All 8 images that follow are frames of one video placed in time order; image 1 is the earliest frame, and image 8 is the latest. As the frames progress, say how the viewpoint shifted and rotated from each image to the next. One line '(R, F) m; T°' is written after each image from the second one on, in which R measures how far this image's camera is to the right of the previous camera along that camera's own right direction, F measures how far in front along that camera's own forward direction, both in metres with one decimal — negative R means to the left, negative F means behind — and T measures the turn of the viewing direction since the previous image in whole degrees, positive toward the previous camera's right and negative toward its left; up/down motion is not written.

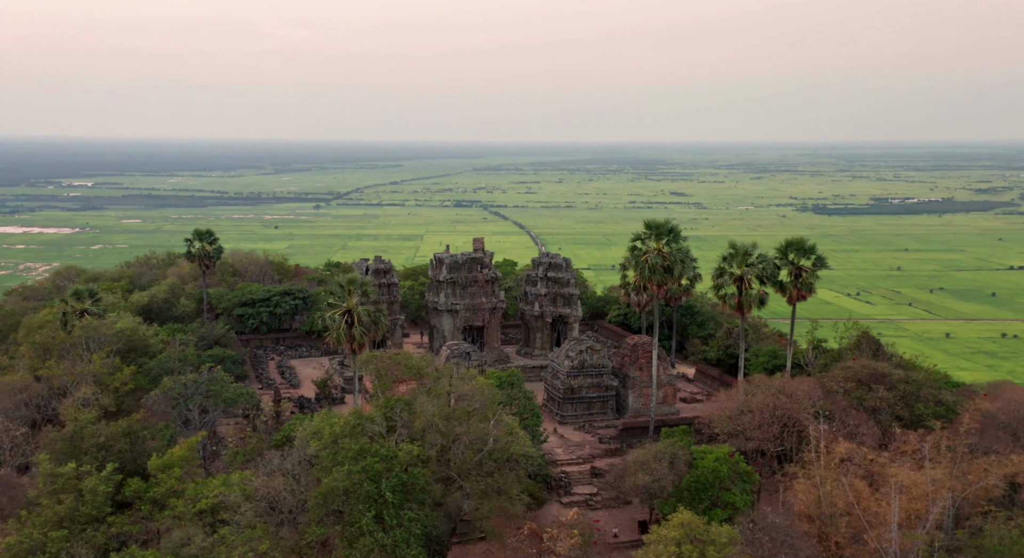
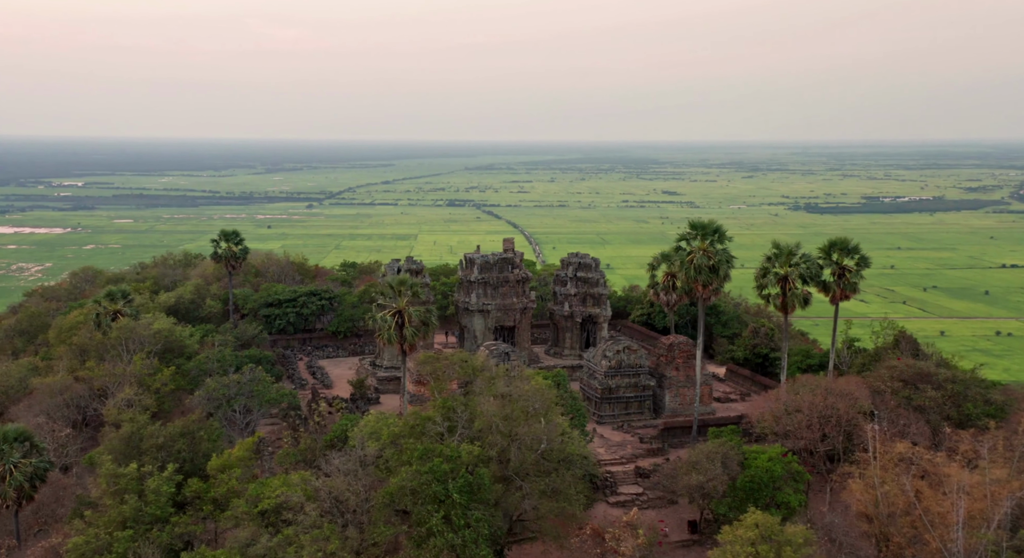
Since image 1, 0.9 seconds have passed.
(-1.2, 0.0) m; -1°
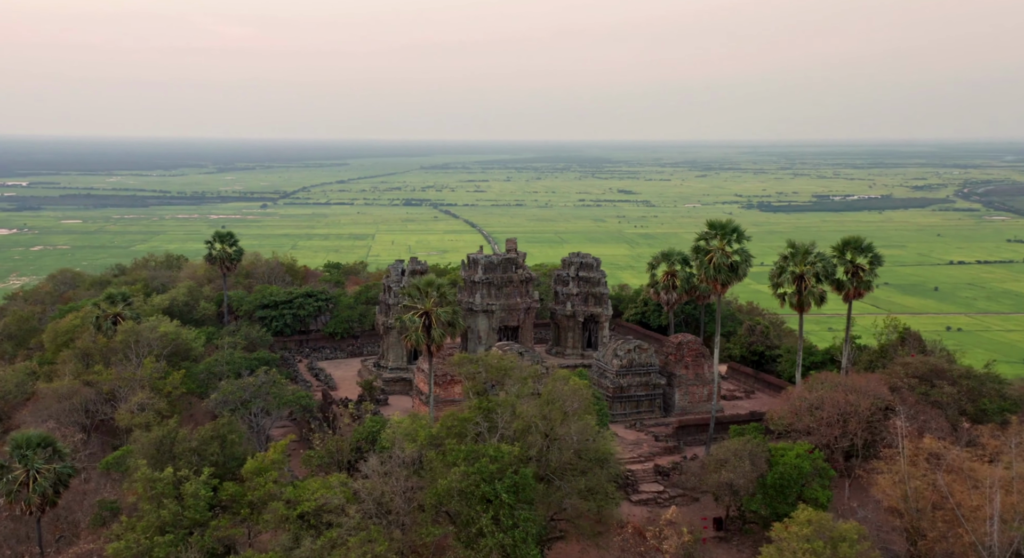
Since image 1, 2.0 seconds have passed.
(-1.5, 0.0) m; +2°
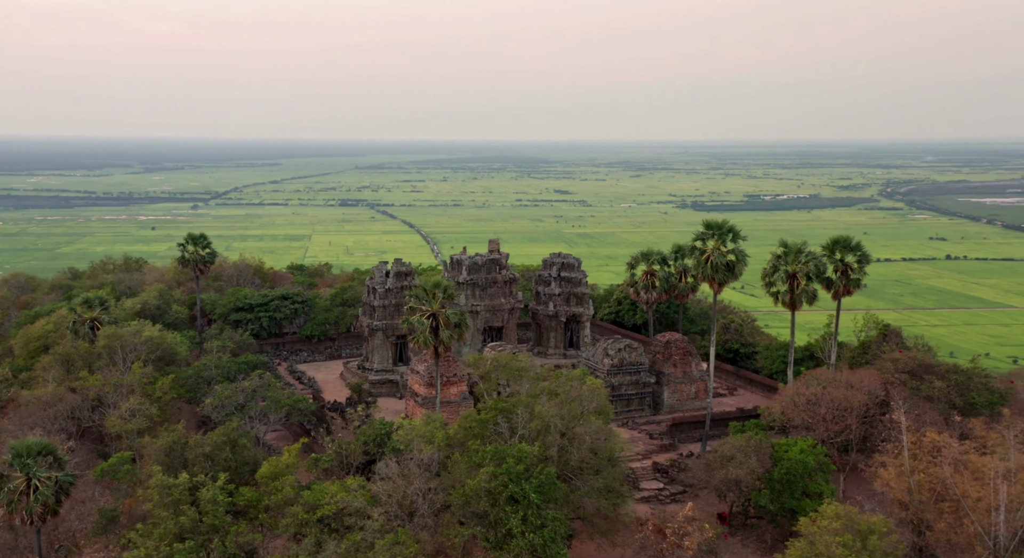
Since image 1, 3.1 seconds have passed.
(-1.5, 0.0) m; +3°
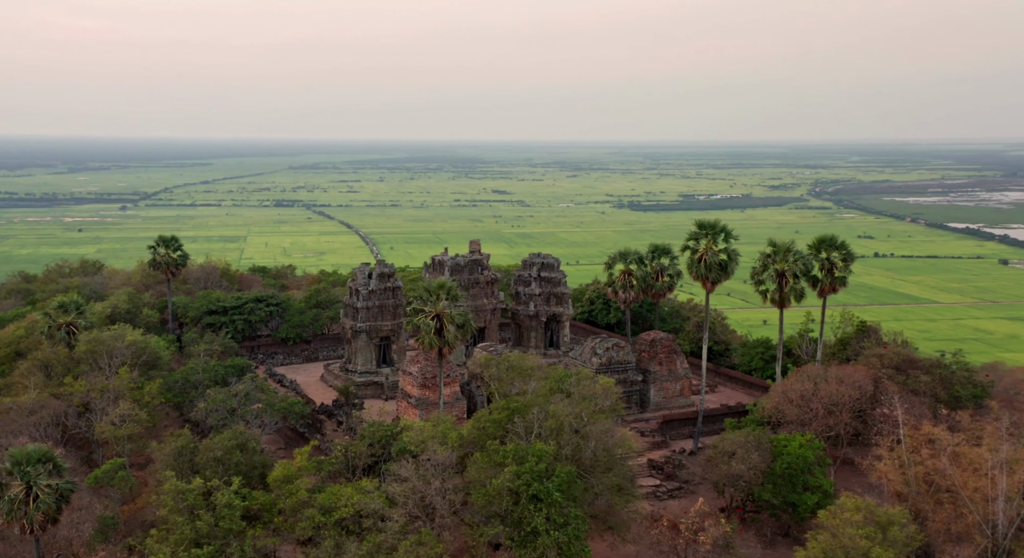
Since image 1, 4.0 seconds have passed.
(-1.4, -0.1) m; +3°
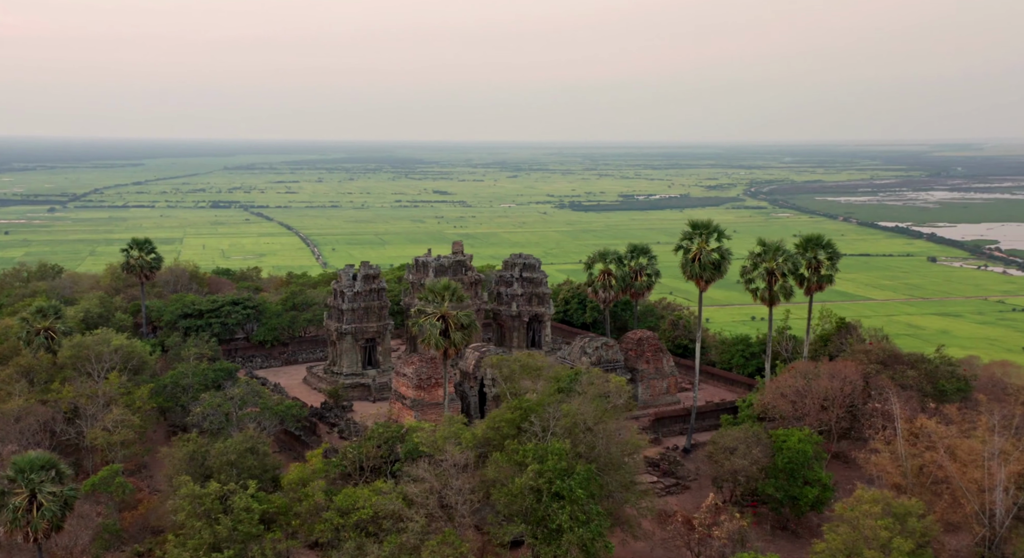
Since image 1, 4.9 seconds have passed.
(-1.3, -0.2) m; +3°
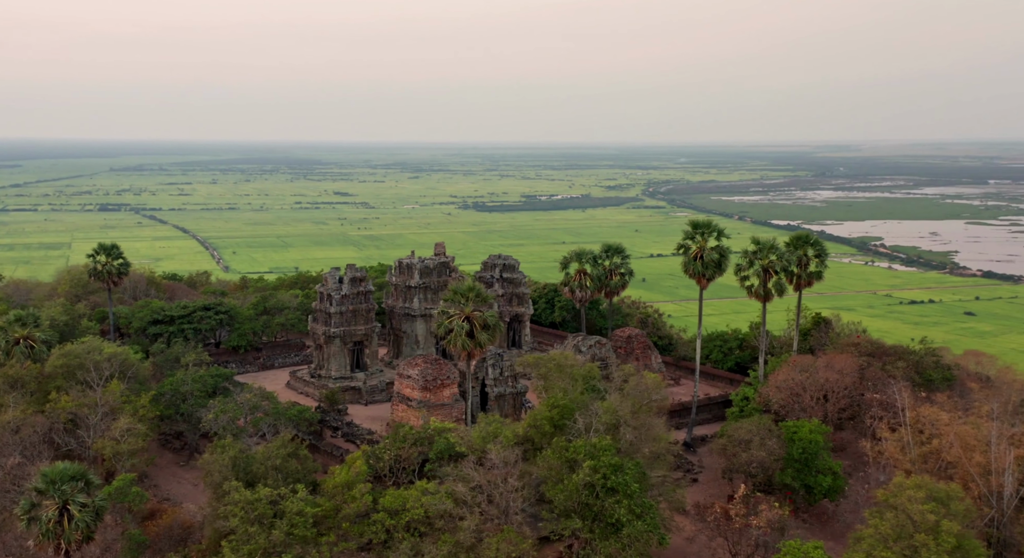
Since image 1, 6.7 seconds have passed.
(-2.6, -0.4) m; +4°
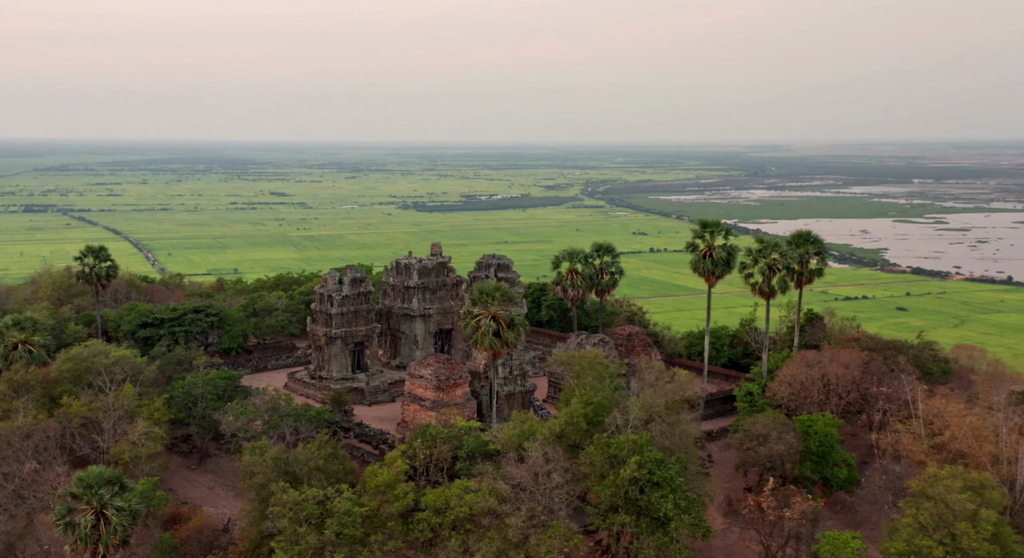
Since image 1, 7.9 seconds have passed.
(-1.8, -0.4) m; +2°
